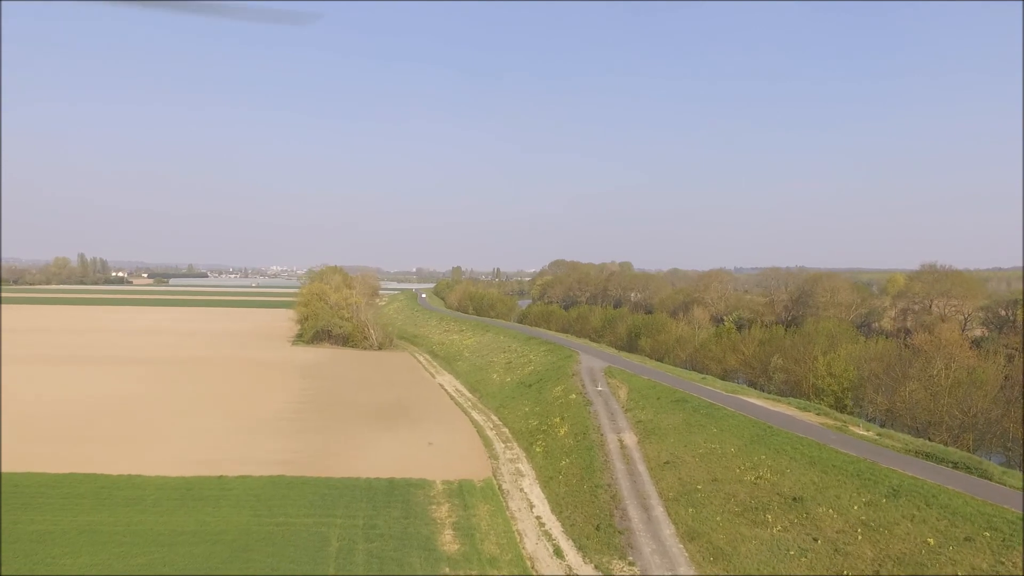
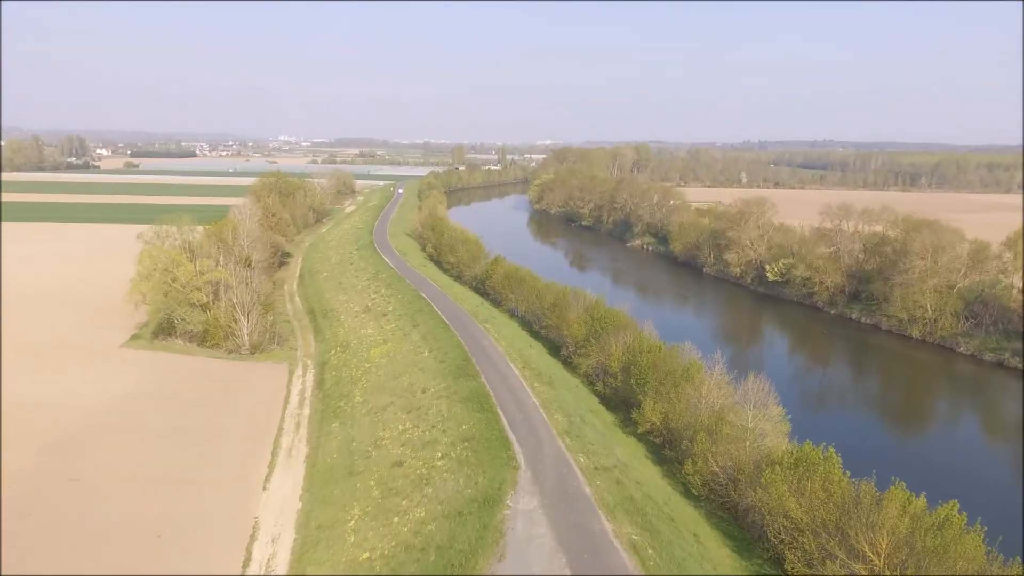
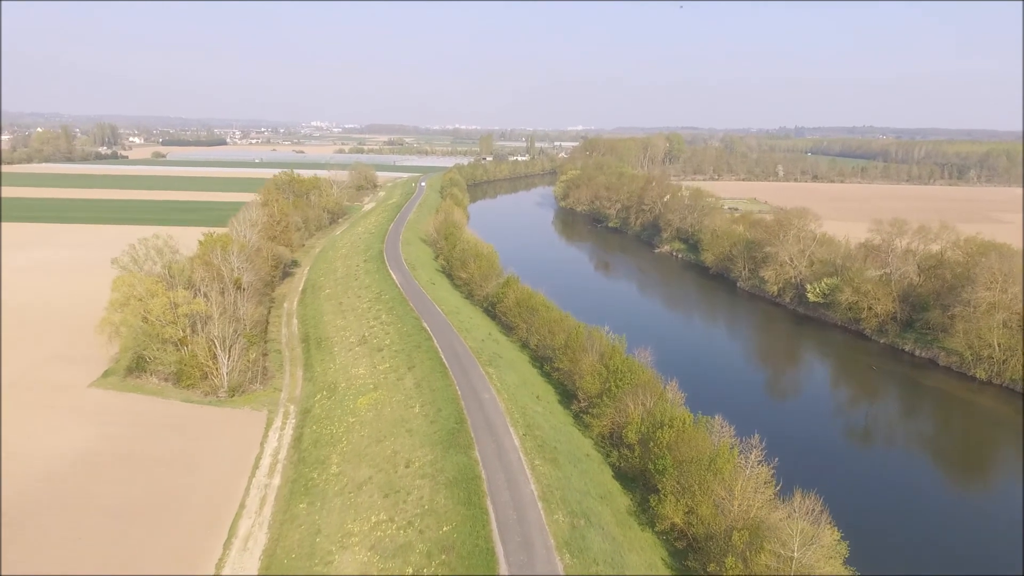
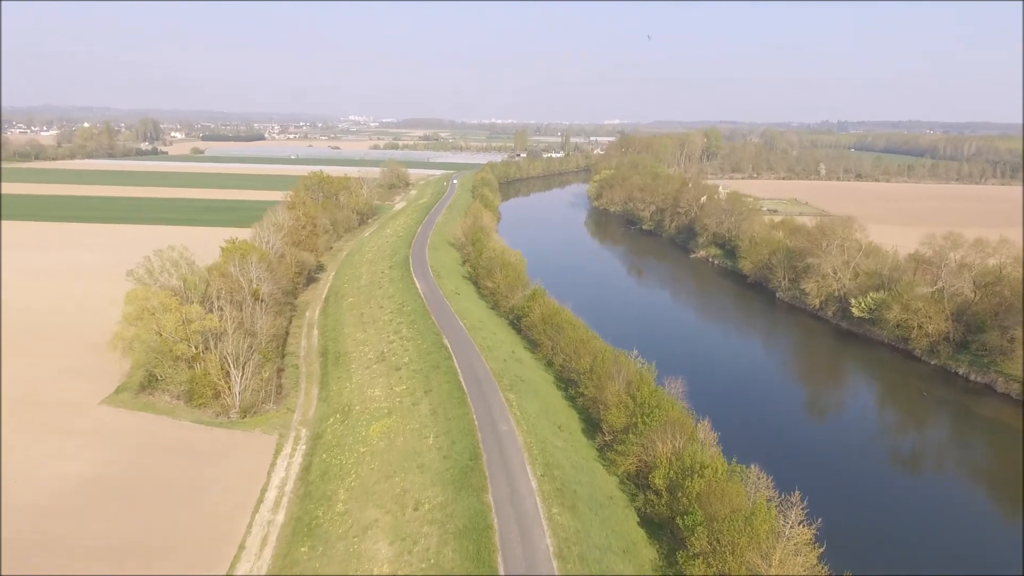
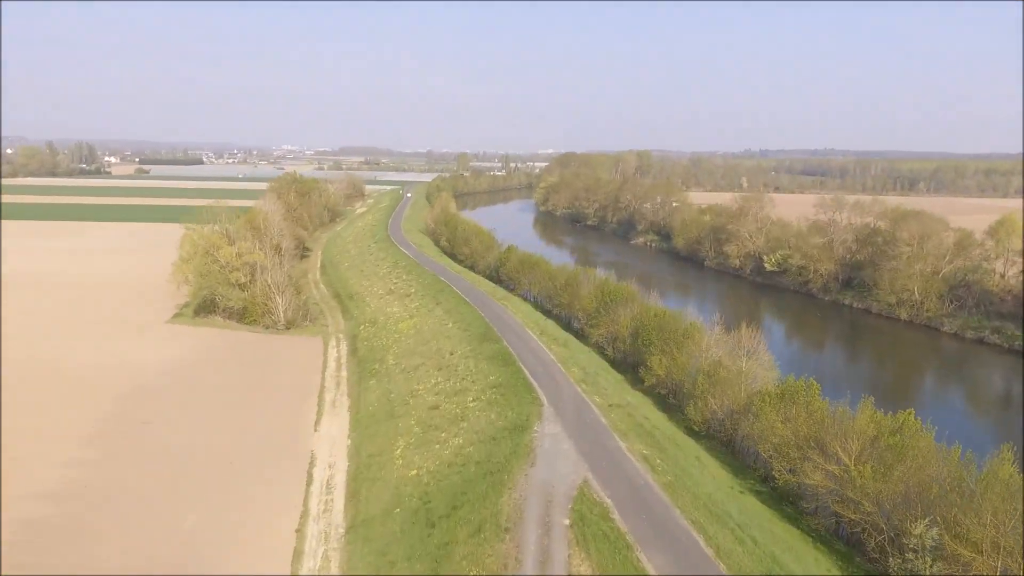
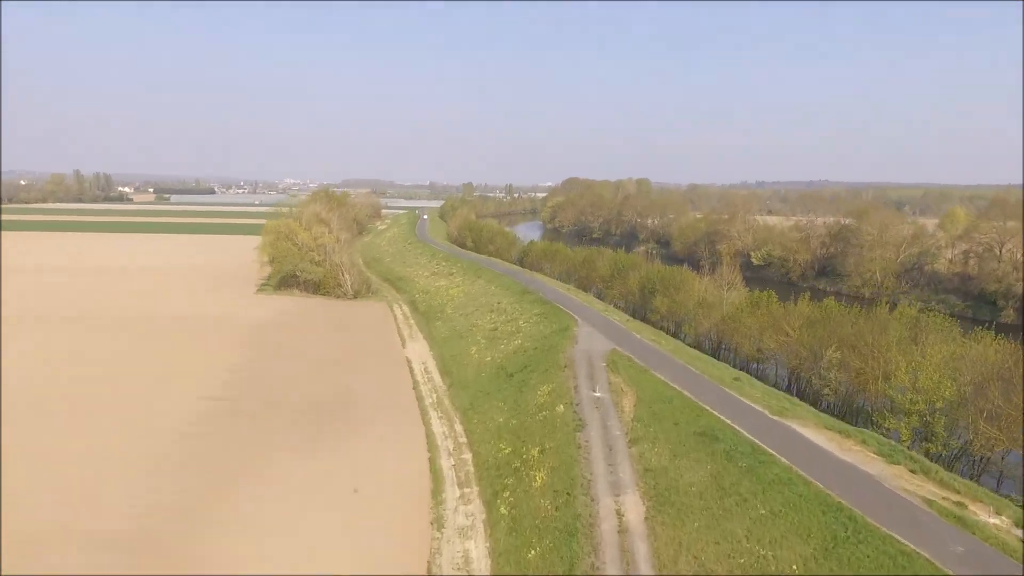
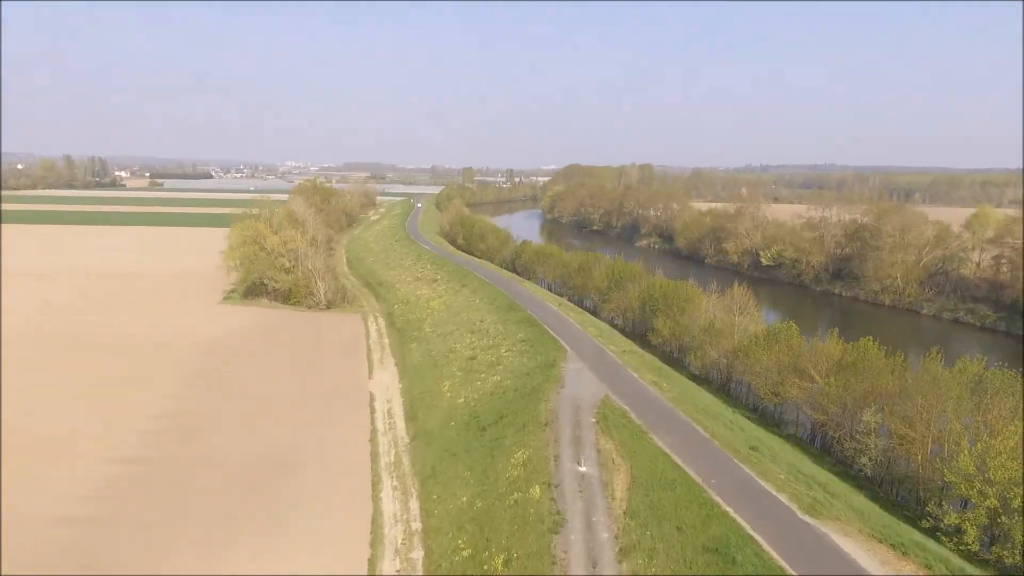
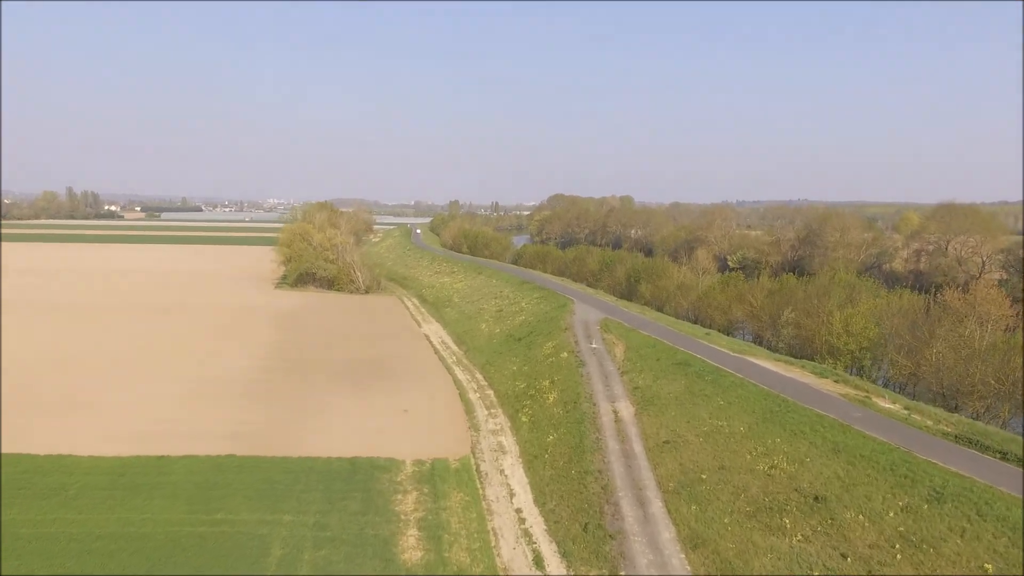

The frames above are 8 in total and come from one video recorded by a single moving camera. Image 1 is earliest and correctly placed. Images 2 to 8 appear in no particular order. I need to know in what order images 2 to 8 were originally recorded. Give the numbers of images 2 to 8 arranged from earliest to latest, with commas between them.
8, 6, 7, 5, 2, 3, 4
